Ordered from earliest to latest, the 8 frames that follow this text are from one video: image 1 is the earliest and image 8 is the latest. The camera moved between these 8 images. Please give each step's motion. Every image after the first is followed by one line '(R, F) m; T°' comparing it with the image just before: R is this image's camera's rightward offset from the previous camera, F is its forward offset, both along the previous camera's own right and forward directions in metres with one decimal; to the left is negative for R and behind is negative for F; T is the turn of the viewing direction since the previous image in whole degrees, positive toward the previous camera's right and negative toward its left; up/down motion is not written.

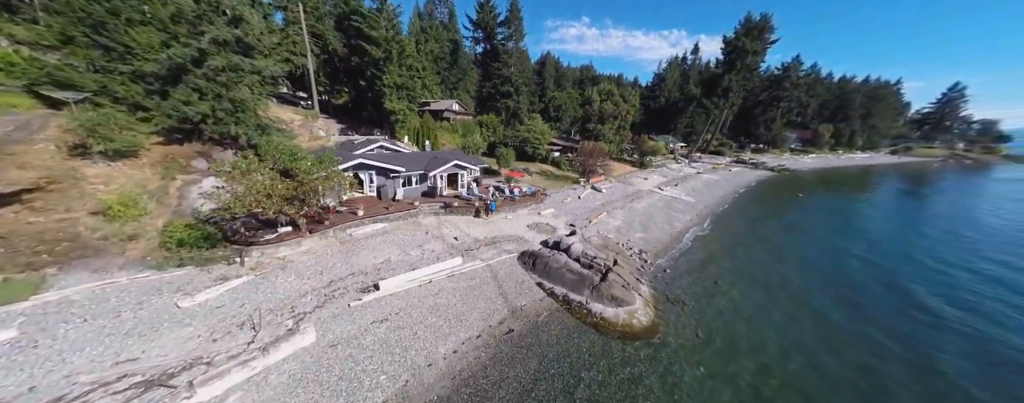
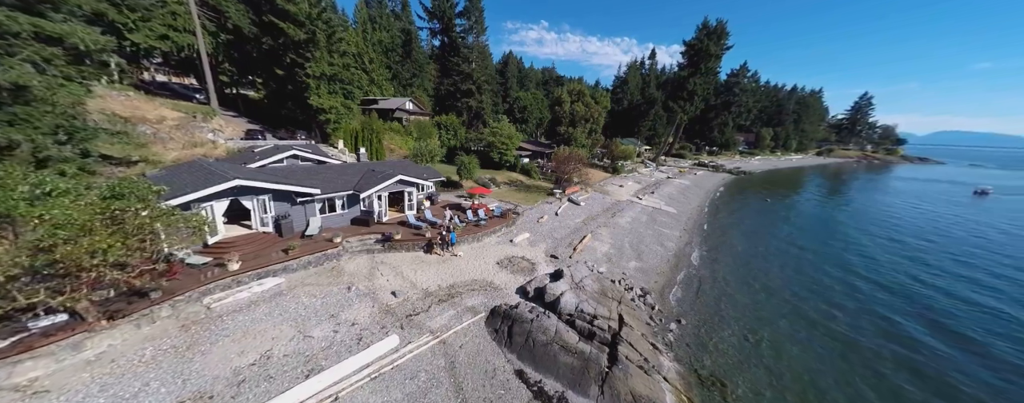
(+0.2, +5.3) m; +7°
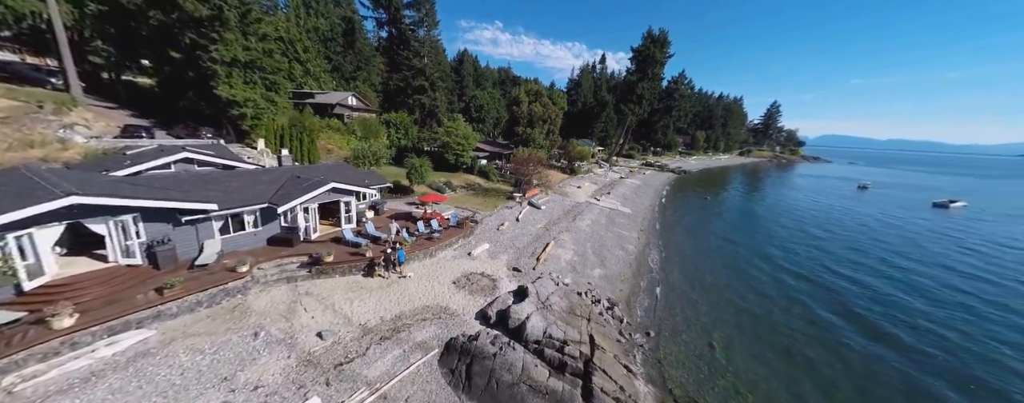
(+0.2, +1.6) m; +9°
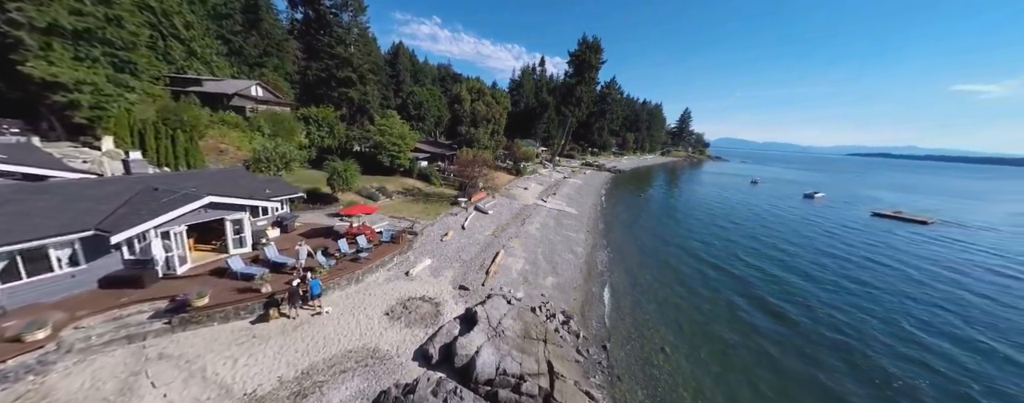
(+0.2, +1.6) m; +11°
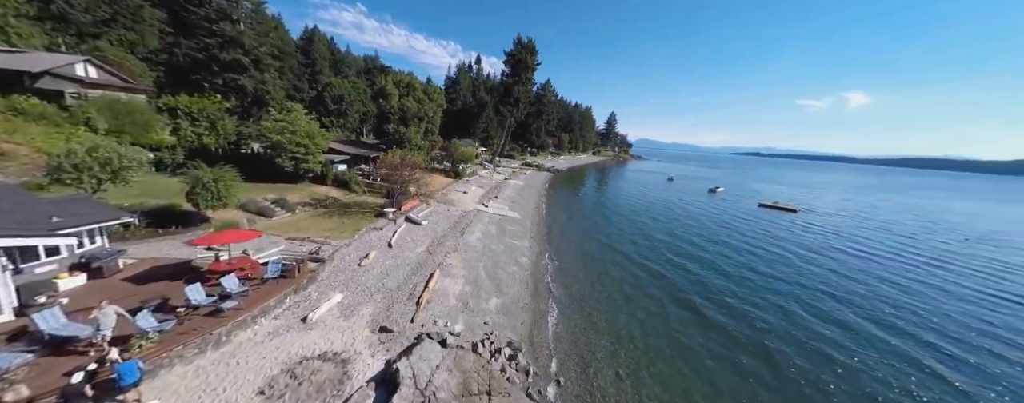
(+0.5, +2.1) m; +12°
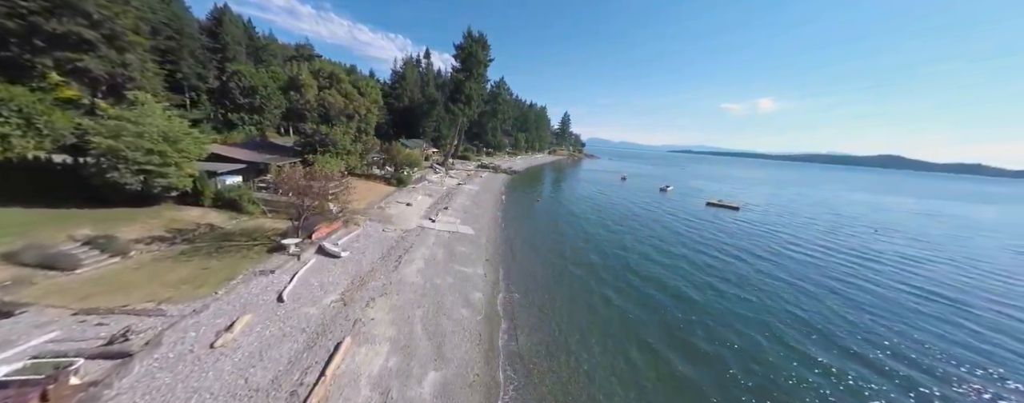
(+0.8, +4.0) m; +9°
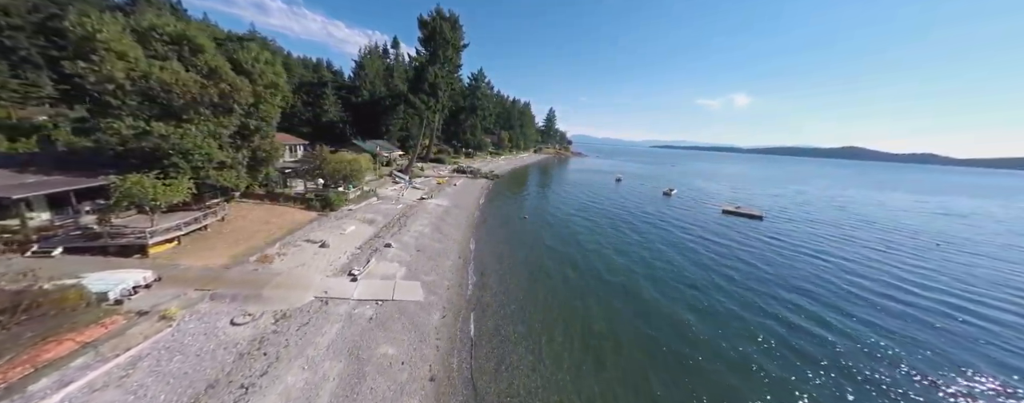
(+1.0, +10.7) m; +3°
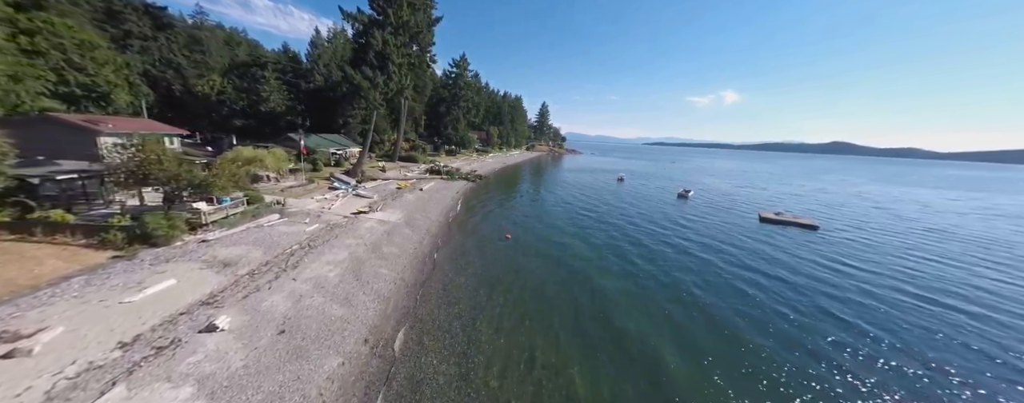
(+1.9, +11.1) m; +1°
